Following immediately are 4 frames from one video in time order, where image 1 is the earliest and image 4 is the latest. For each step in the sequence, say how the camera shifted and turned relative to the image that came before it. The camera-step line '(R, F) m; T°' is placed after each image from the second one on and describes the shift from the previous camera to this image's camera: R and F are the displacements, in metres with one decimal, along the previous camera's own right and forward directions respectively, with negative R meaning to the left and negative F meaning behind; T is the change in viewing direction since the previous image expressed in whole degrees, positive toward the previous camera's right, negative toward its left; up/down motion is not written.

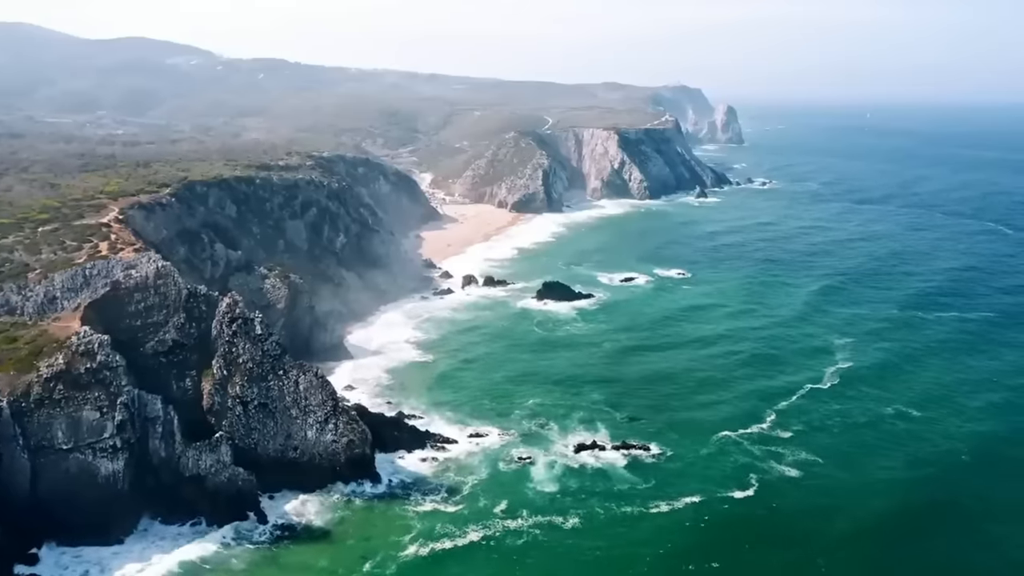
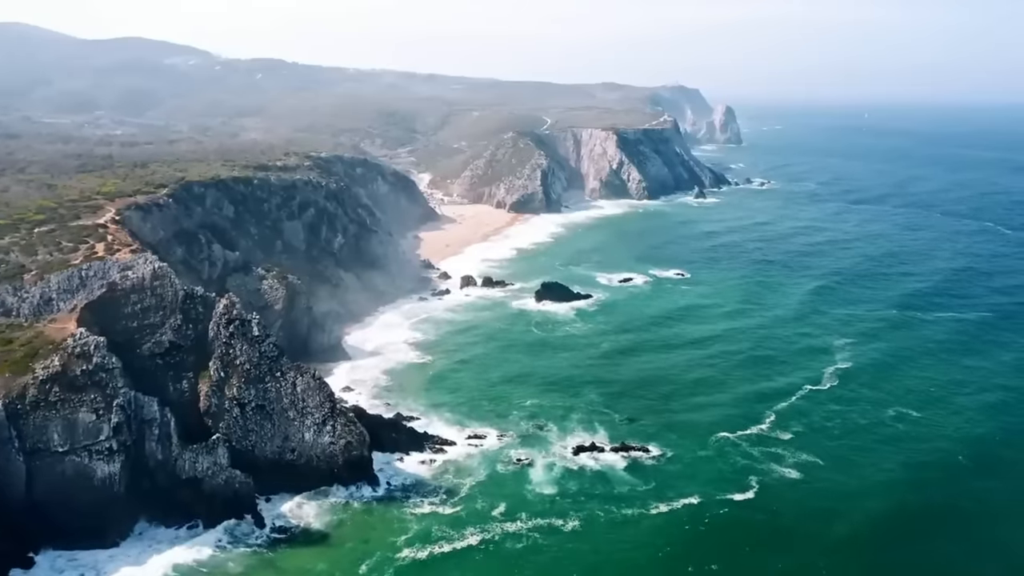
(0.0, +0.2) m; 0°
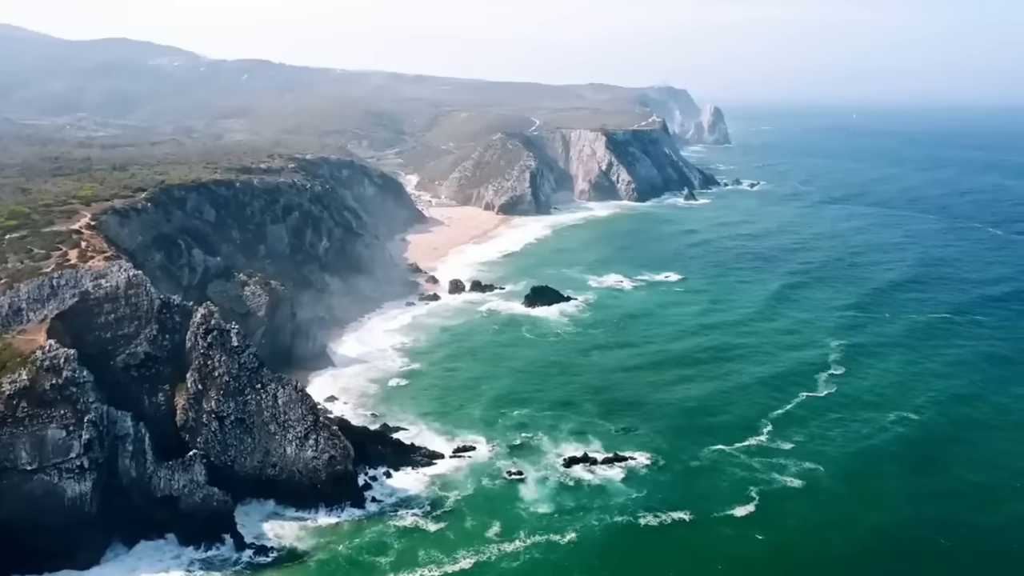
(0.0, +1.4) m; +1°
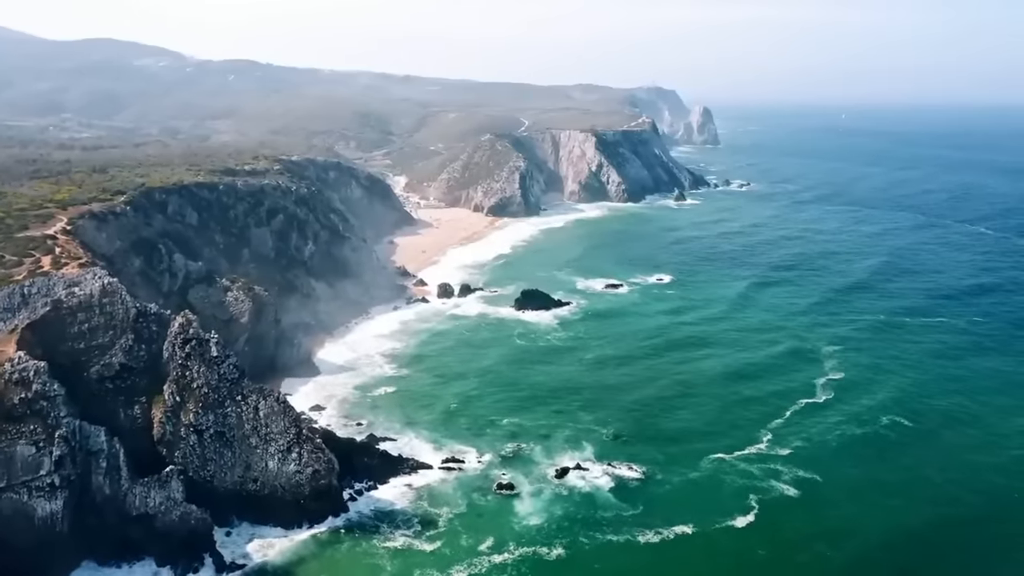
(0.0, +1.3) m; +1°
